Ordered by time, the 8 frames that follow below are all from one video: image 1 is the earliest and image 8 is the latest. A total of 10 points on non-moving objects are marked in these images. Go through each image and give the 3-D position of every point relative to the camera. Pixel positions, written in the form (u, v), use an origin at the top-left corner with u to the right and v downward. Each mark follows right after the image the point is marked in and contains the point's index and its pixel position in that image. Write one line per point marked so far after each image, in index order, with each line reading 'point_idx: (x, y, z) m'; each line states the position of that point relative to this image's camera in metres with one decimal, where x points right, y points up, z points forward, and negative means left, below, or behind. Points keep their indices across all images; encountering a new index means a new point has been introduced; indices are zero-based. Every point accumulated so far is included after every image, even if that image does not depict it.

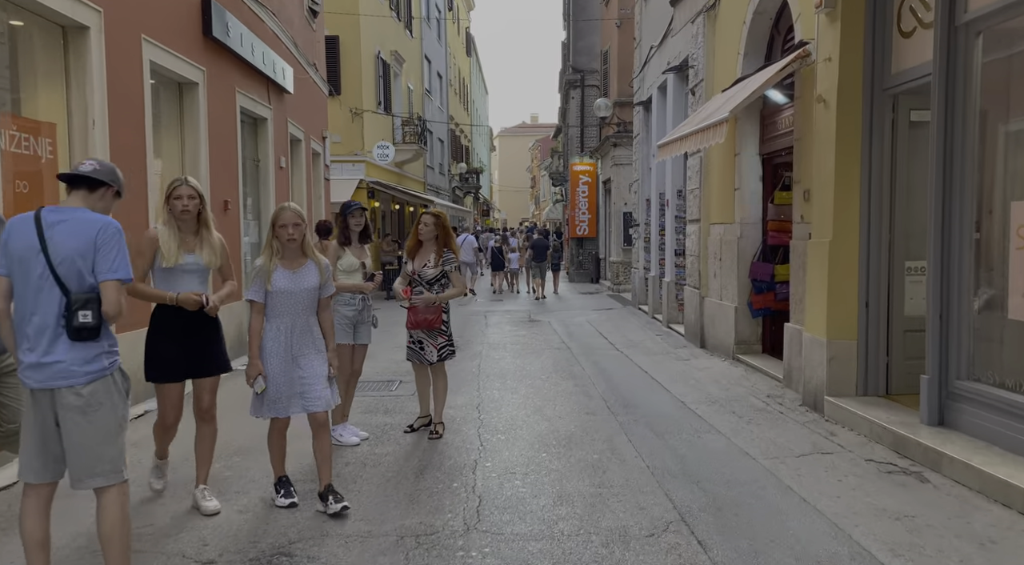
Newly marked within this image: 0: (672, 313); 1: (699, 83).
0: (+2.4, -0.5, +12.3) m
1: (+2.4, +2.5, +10.4) m
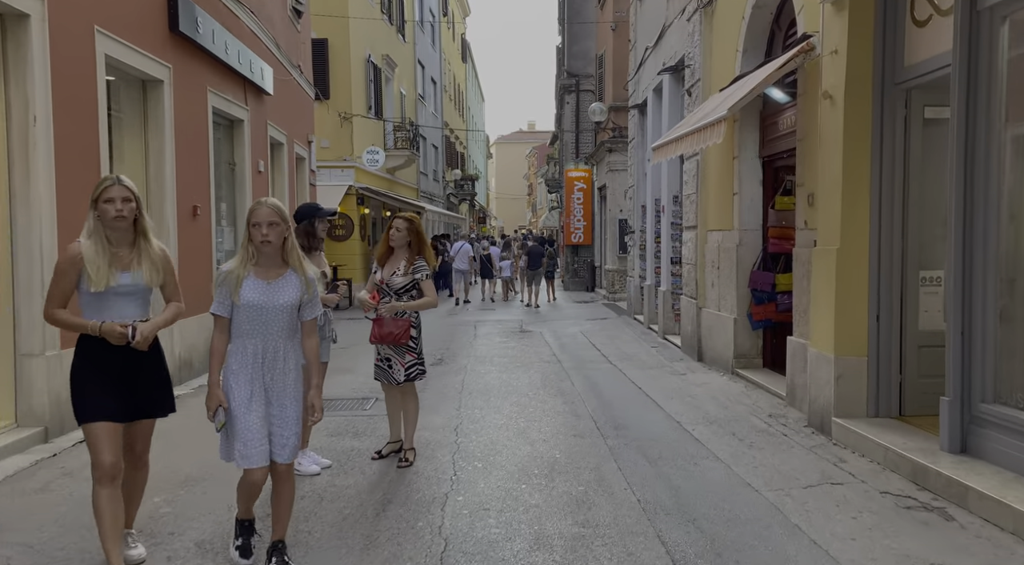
0: (+2.3, -0.6, +11.8) m
1: (+2.2, +2.4, +9.9) m
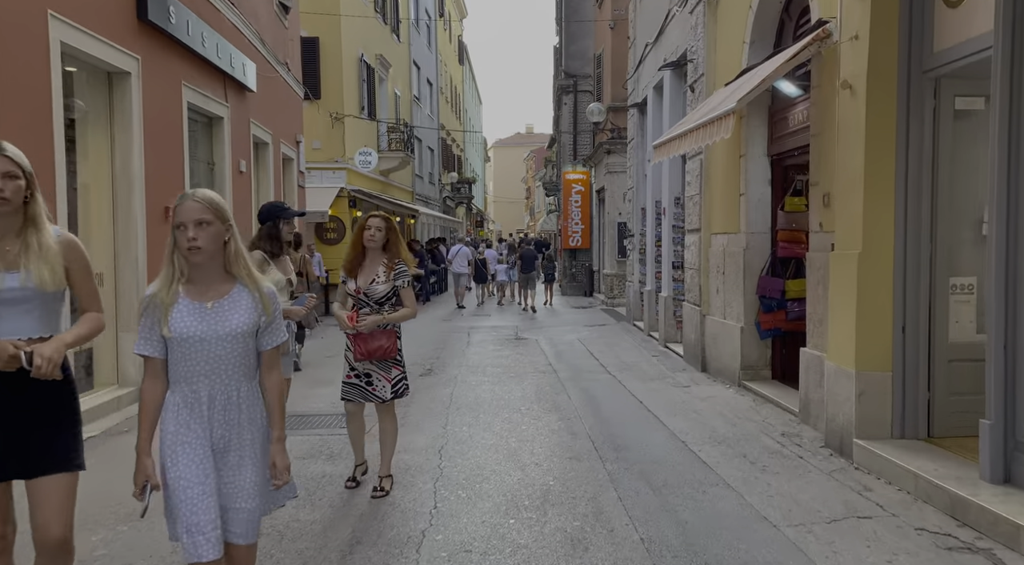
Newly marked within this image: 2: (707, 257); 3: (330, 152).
0: (+2.2, -0.7, +11.3) m
1: (+2.2, +2.4, +9.4) m
2: (+2.2, +0.3, +9.0) m
3: (-4.5, +3.2, +19.9) m
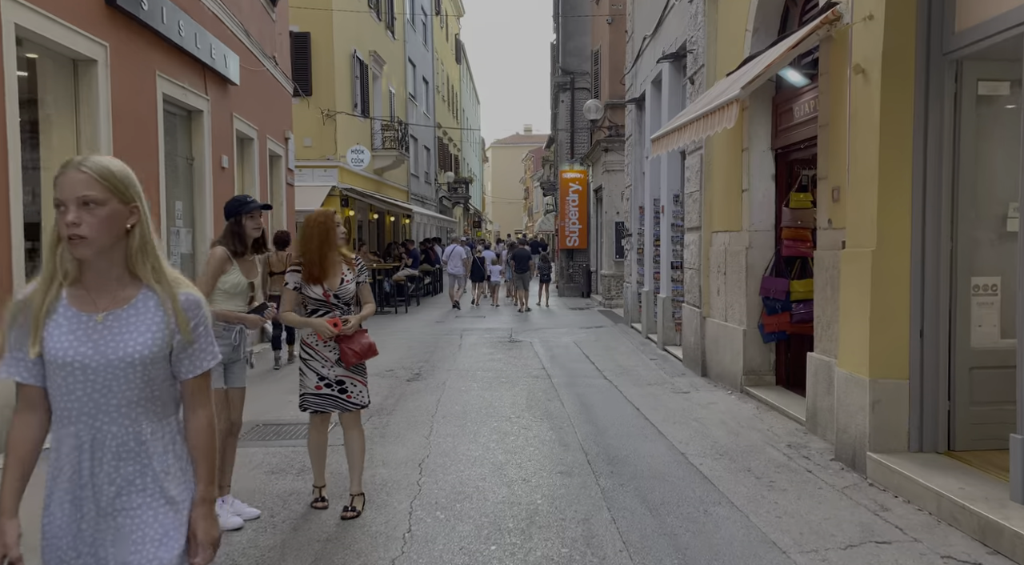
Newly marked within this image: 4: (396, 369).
0: (+2.1, -0.7, +10.9) m
1: (+2.1, +2.4, +9.0) m
2: (+2.1, +0.3, +8.7) m
3: (-4.6, +3.2, +19.5) m
4: (-1.3, -1.0, +9.3) m
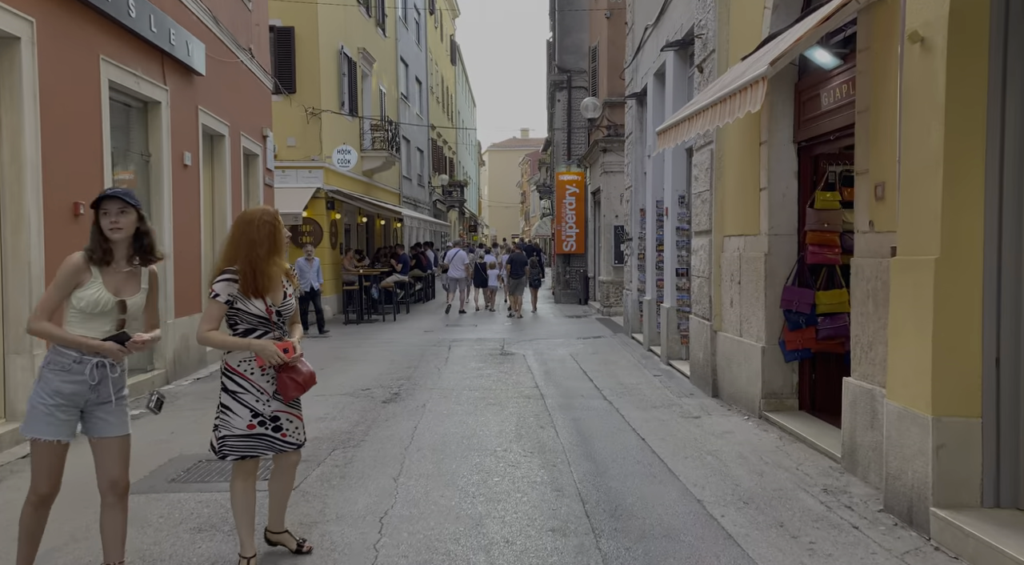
0: (+2.0, -0.8, +10.0) m
1: (+2.0, +2.3, +8.1) m
2: (+2.0, +0.2, +7.8) m
3: (-4.7, +3.0, +18.6) m
4: (-1.4, -1.1, +8.4) m
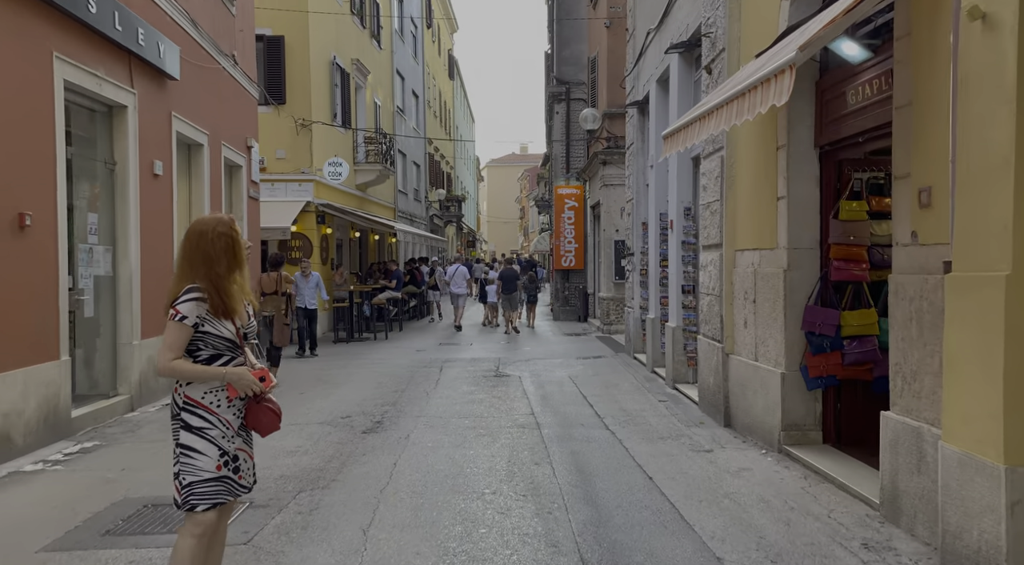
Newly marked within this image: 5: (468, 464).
0: (+1.9, -1.0, +9.3) m
1: (+1.9, +2.1, +7.5) m
2: (+1.9, 0.0, +7.1) m
3: (-4.8, +2.7, +18.0) m
4: (-1.5, -1.3, +7.7) m
5: (-0.3, -1.3, +5.8) m
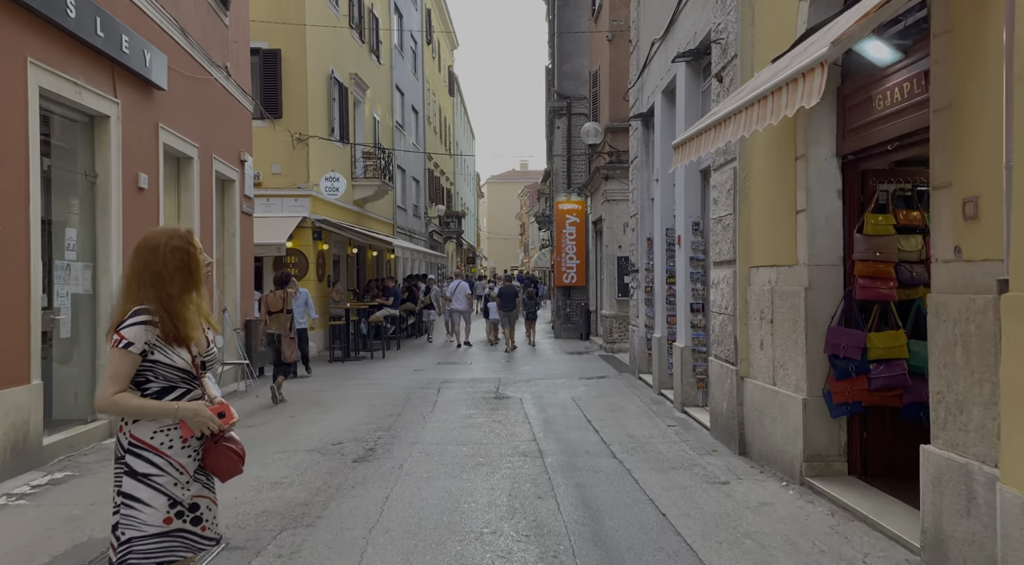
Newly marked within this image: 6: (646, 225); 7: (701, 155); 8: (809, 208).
0: (+1.9, -1.2, +8.9) m
1: (+1.9, +1.9, +7.1) m
2: (+1.9, -0.1, +6.7) m
3: (-4.8, +2.3, +17.6) m
4: (-1.5, -1.4, +7.3) m
5: (-0.3, -1.4, +5.4) m
6: (+2.0, +0.9, +12.1) m
7: (+1.5, +1.0, +6.4) m
8: (+2.1, +0.5, +5.6) m
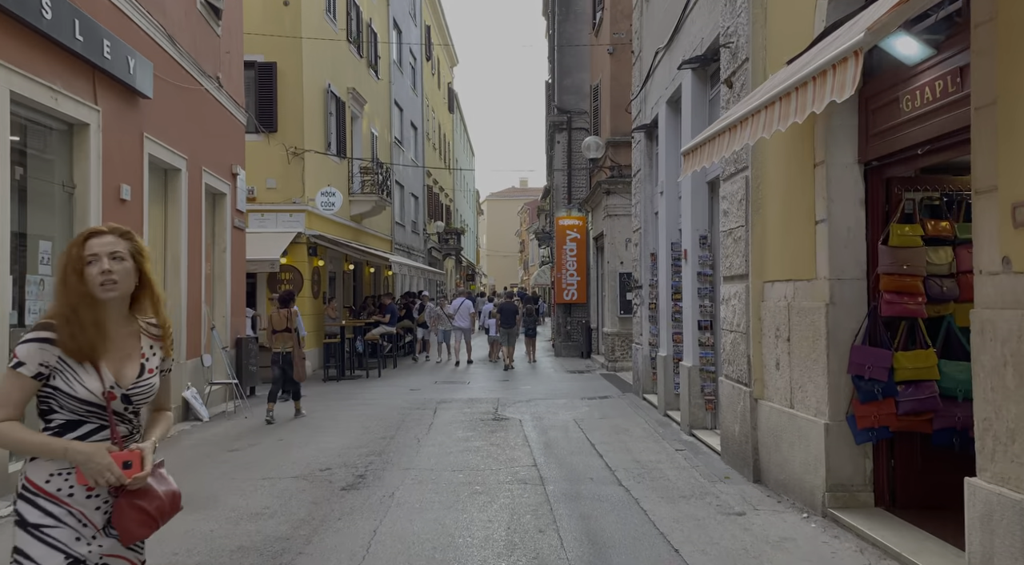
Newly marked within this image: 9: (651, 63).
0: (+1.9, -1.4, +8.5) m
1: (+1.9, +1.8, +6.8) m
2: (+1.9, -0.2, +6.3) m
3: (-4.8, +1.9, +17.3) m
4: (-1.5, -1.6, +6.9) m
5: (-0.3, -1.5, +4.9) m
6: (+2.0, +0.6, +11.7) m
7: (+1.4, +0.9, +6.0) m
8: (+2.1, +0.4, +5.3) m
9: (+1.9, +3.0, +11.1) m
